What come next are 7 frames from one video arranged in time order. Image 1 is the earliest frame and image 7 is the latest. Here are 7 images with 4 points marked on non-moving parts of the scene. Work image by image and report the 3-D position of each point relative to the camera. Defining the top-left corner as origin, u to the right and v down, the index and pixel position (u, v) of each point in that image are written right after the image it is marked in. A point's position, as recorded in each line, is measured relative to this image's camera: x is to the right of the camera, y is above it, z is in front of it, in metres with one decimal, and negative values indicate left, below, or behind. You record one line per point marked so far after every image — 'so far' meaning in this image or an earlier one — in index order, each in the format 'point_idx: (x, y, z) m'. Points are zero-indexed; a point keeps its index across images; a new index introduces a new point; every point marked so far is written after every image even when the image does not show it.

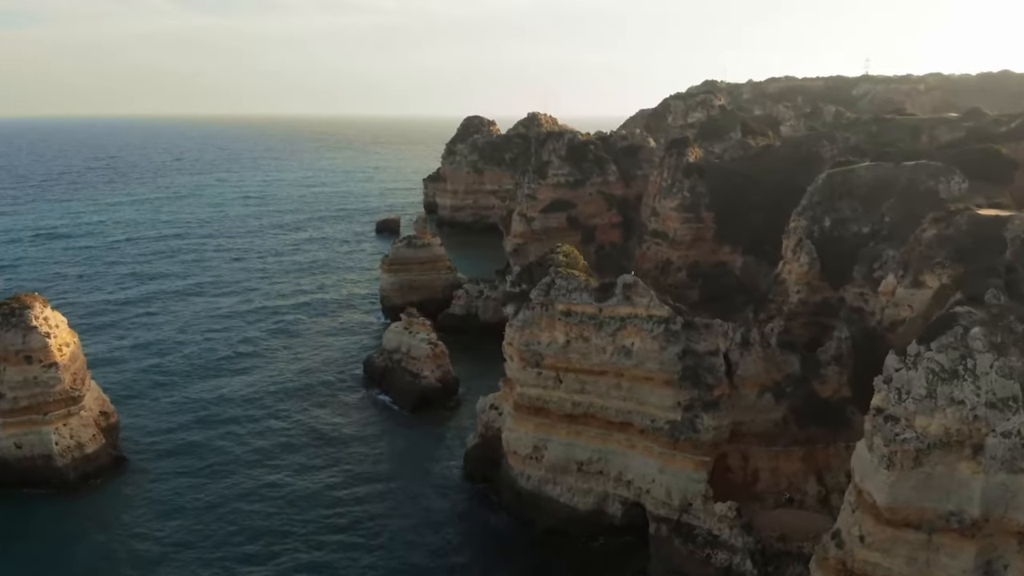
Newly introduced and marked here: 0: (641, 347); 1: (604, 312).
0: (+3.3, -1.5, +19.0) m
1: (+2.4, -0.6, +19.6) m
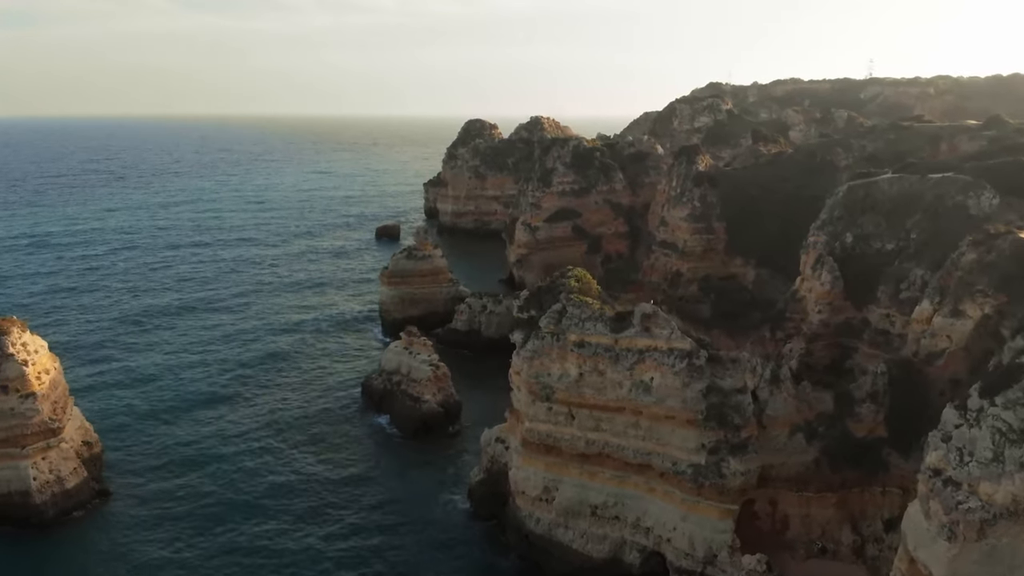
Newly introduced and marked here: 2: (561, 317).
0: (+3.5, -2.3, +17.6) m
1: (+2.6, -1.3, +18.2) m
2: (+1.2, -0.7, +19.0) m
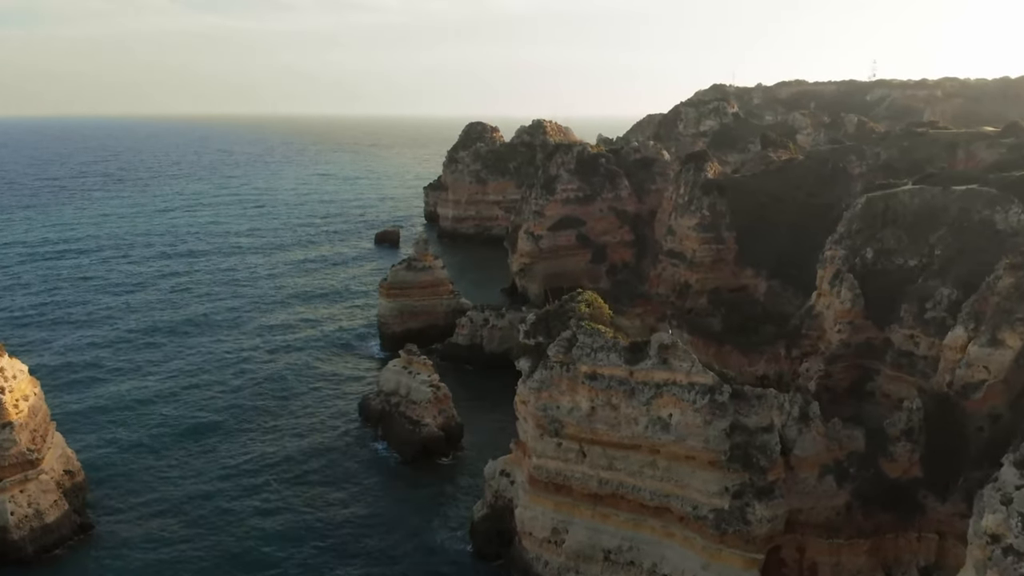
0: (+3.7, -2.9, +16.3) m
1: (+2.8, -2.0, +16.9) m
2: (+1.4, -1.4, +17.7) m
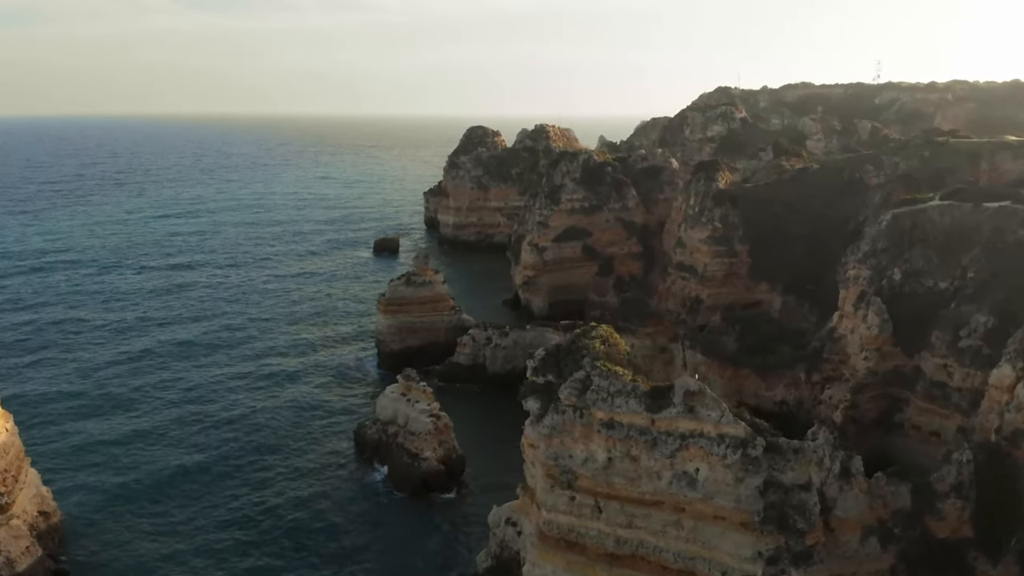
0: (+3.9, -3.7, +14.7) m
1: (+3.0, -2.8, +15.2) m
2: (+1.6, -2.2, +16.1) m
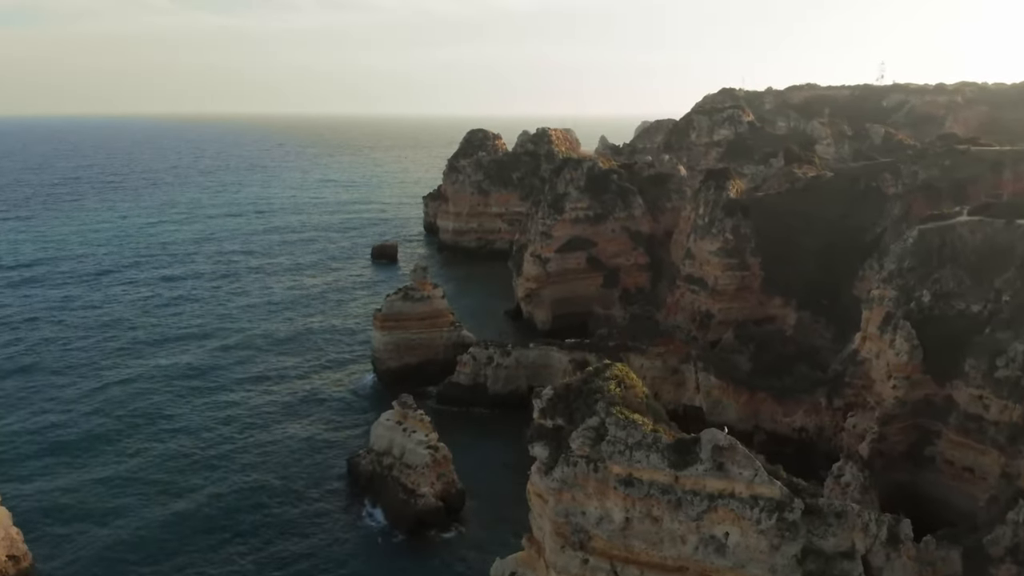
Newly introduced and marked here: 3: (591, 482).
0: (+4.0, -4.5, +13.0) m
1: (+3.1, -3.5, +13.6) m
2: (+1.7, -2.9, +14.5) m
3: (+1.5, -3.7, +14.3) m
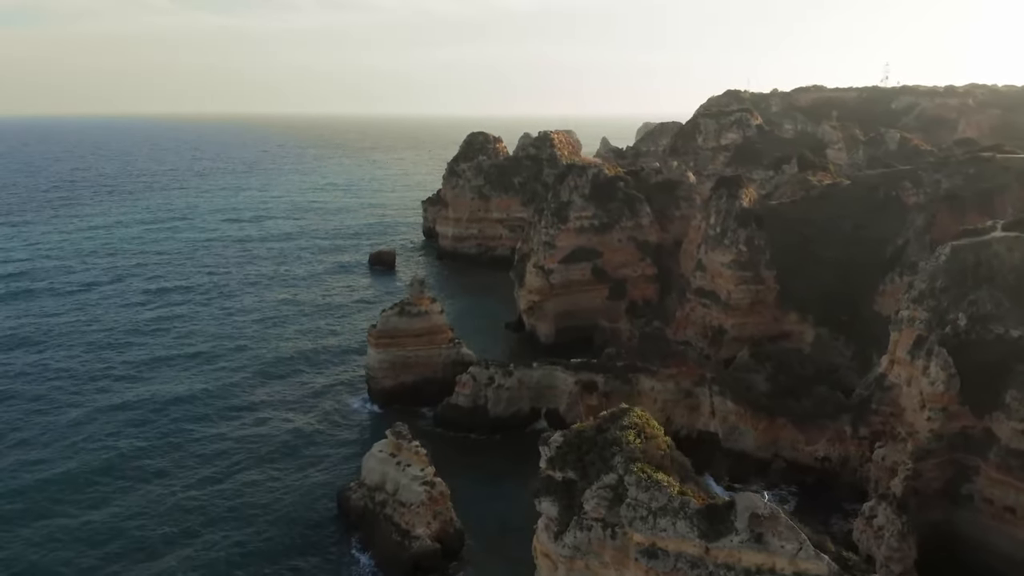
0: (+4.1, -5.1, +11.2) m
1: (+3.2, -4.2, +11.8) m
2: (+1.8, -3.6, +12.7) m
3: (+1.6, -4.4, +12.5) m
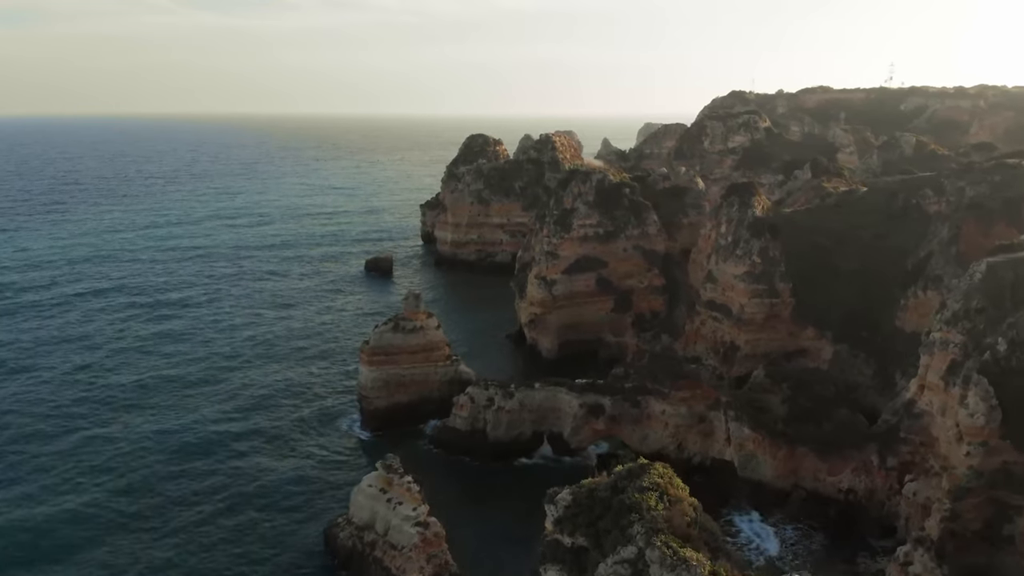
0: (+4.1, -5.8, +9.4) m
1: (+3.2, -4.8, +10.0) m
2: (+1.8, -4.2, +10.9) m
3: (+1.7, -5.0, +10.7) m
